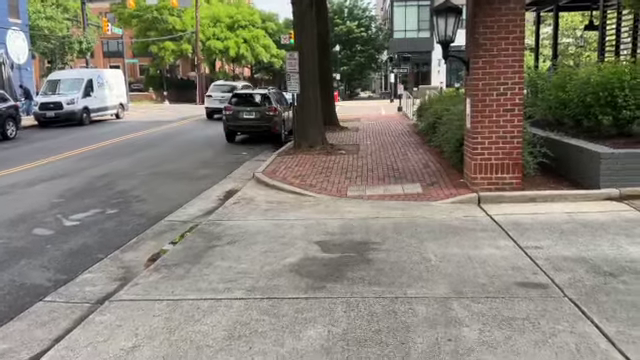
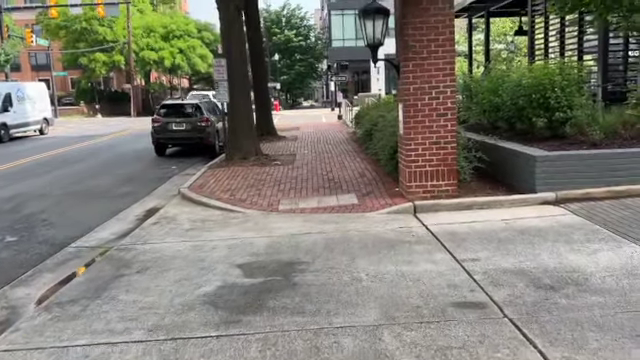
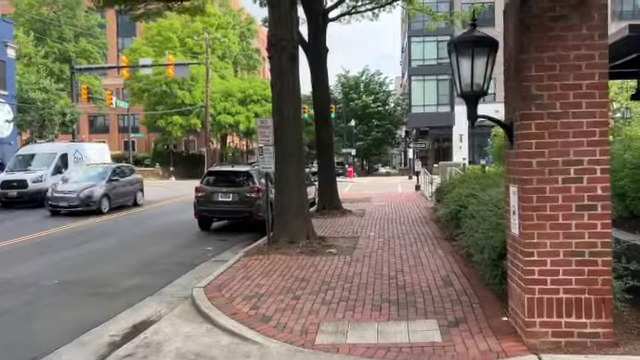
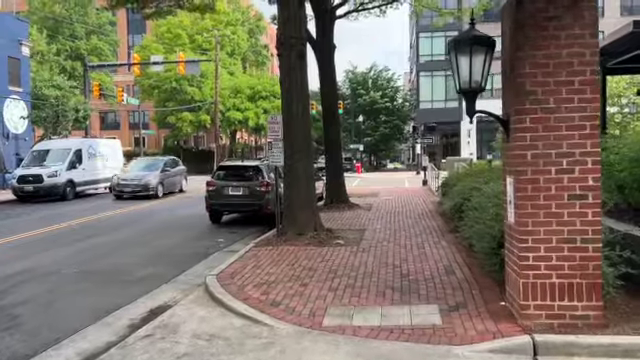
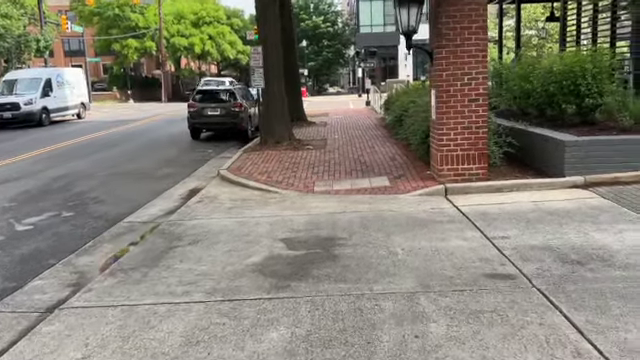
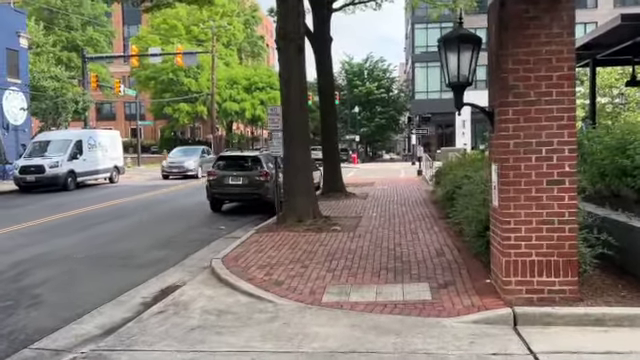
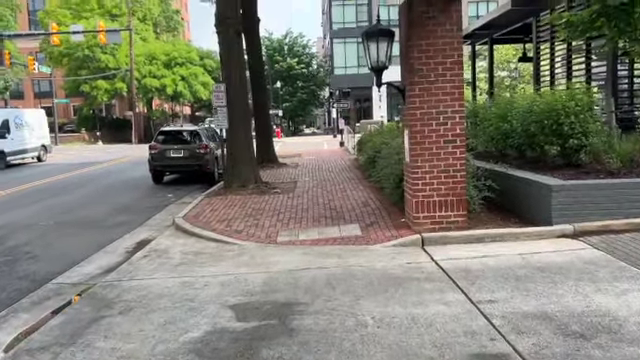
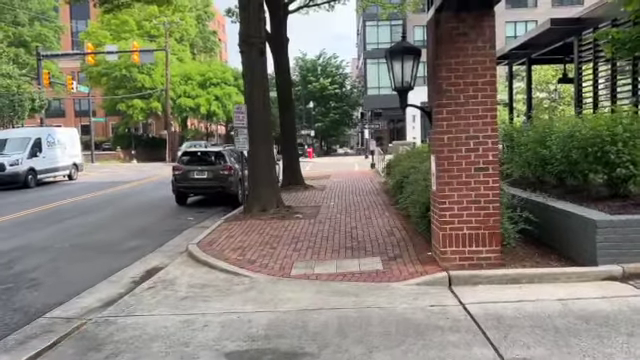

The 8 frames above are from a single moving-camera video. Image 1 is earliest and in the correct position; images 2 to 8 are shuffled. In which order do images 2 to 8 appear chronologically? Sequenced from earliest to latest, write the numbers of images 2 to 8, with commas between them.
5, 2, 7, 8, 6, 4, 3
